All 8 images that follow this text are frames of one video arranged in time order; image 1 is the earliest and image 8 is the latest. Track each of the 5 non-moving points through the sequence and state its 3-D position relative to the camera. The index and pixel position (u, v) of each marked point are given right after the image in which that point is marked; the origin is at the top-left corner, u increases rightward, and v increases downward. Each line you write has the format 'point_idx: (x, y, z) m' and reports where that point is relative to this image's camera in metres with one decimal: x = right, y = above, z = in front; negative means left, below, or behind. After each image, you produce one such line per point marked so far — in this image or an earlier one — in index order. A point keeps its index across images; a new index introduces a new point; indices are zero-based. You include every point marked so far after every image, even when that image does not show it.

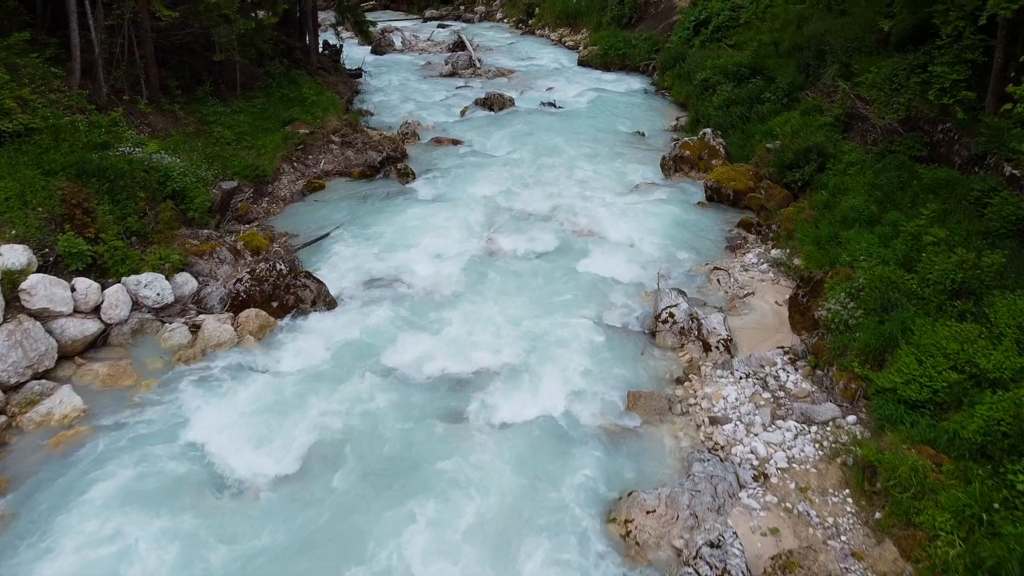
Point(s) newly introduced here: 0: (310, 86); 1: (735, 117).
0: (-3.9, +3.9, +19.6) m
1: (+3.6, +2.7, +16.1) m
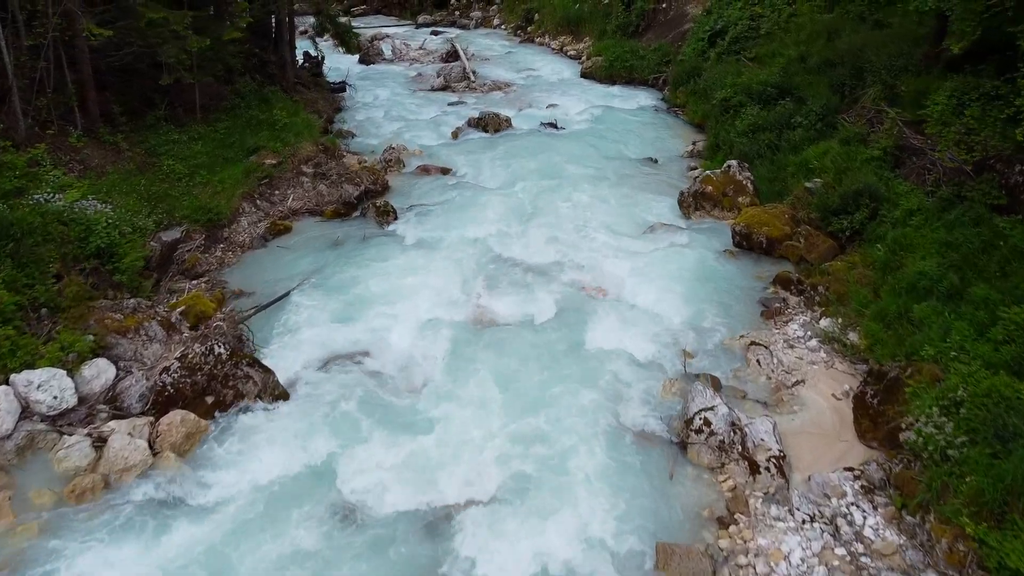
0: (-4.0, +3.2, +17.6) m
1: (+3.5, +2.0, +14.1) m
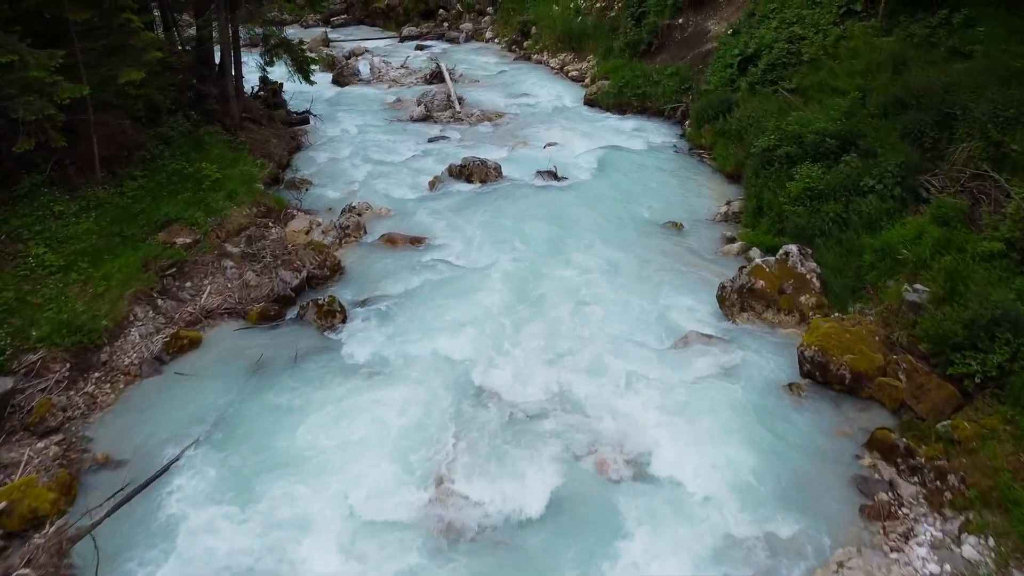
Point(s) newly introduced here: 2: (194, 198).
0: (-4.1, +1.9, +14.3) m
1: (+3.4, +0.8, +10.9) m
2: (-3.8, +1.1, +12.1) m
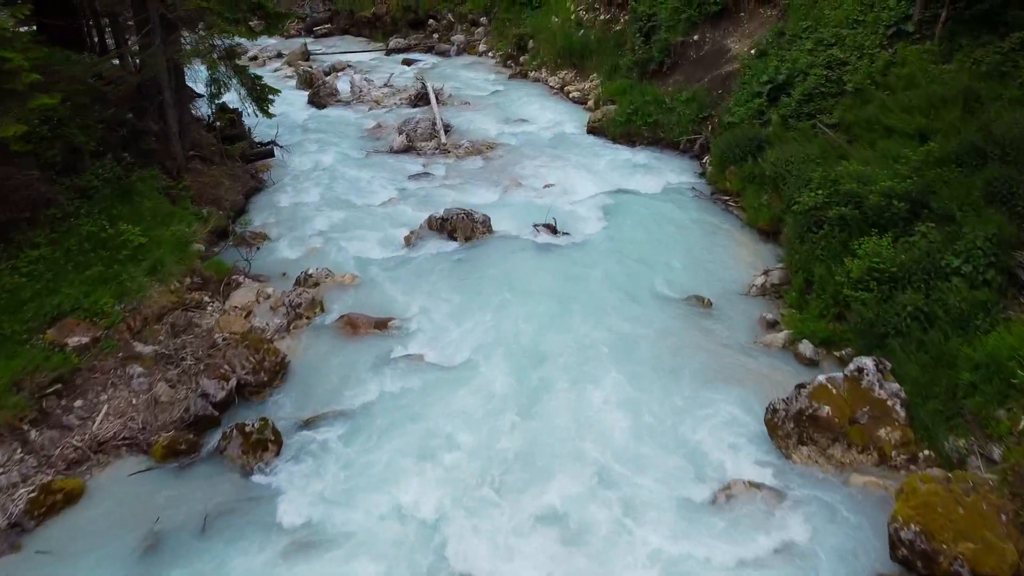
0: (-4.2, +1.0, +11.9) m
1: (+3.3, -0.2, +8.5) m
2: (-3.9, +0.1, +9.8) m
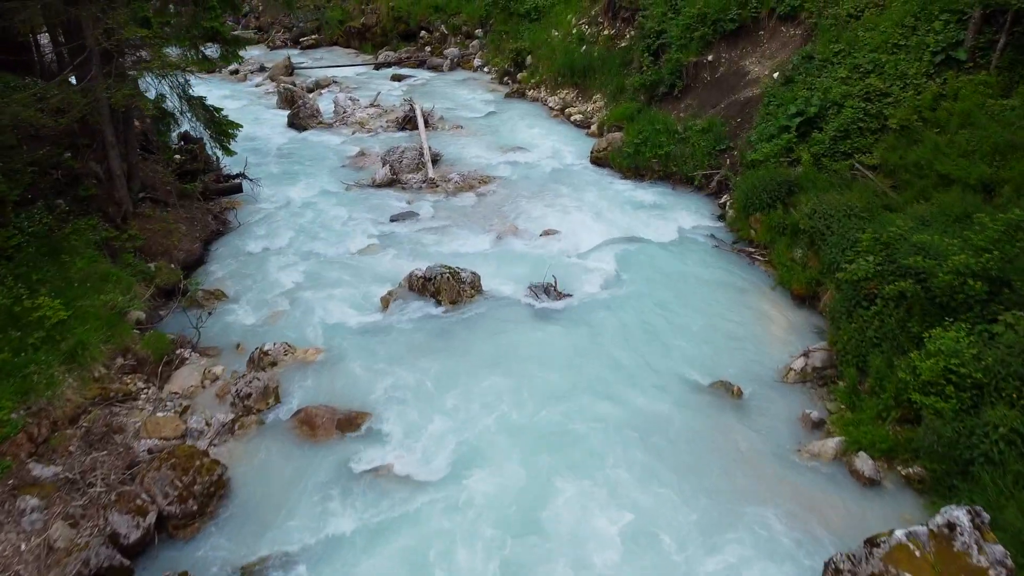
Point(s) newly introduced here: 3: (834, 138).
0: (-4.3, +0.2, +10.2) m
1: (+3.2, -0.9, +6.8) m
2: (-4.0, -0.6, +8.0) m
3: (+3.9, +1.8, +12.2) m
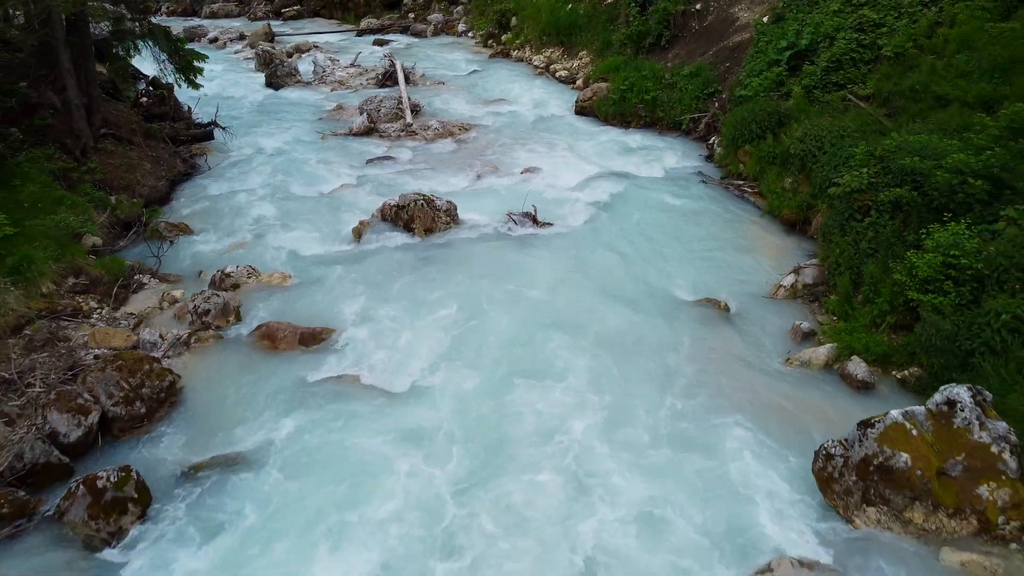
0: (-4.5, +0.9, +9.7) m
1: (+3.0, -0.2, +6.3) m
2: (-4.2, +0.1, +7.5) m
3: (+3.6, +2.5, +11.7) m
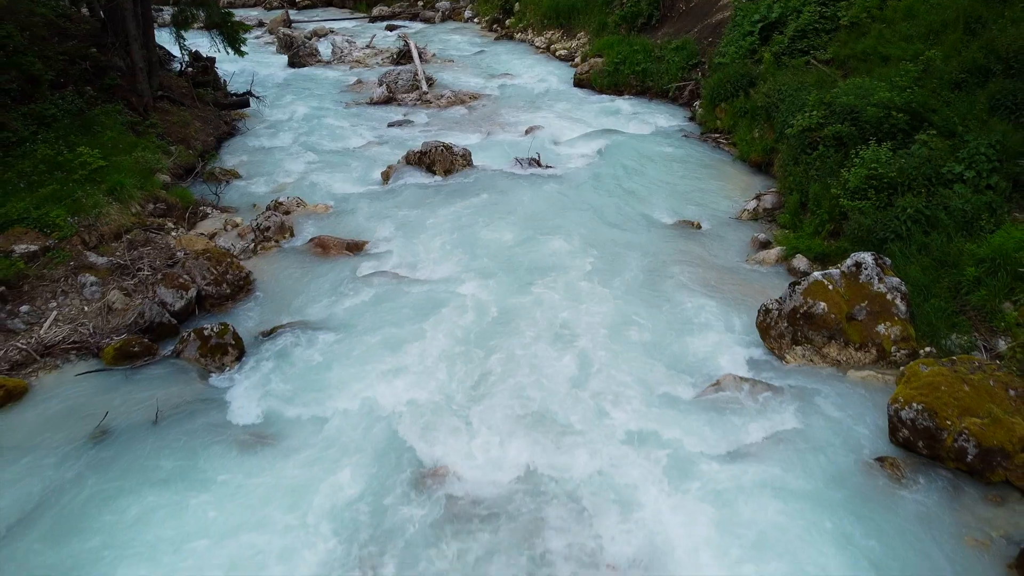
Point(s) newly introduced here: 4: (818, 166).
0: (-4.4, +1.7, +11.4) m
1: (+3.1, +0.6, +8.0) m
2: (-4.1, +0.9, +9.2) m
3: (+3.7, +3.3, +13.4) m
4: (+2.9, +1.2, +9.7) m
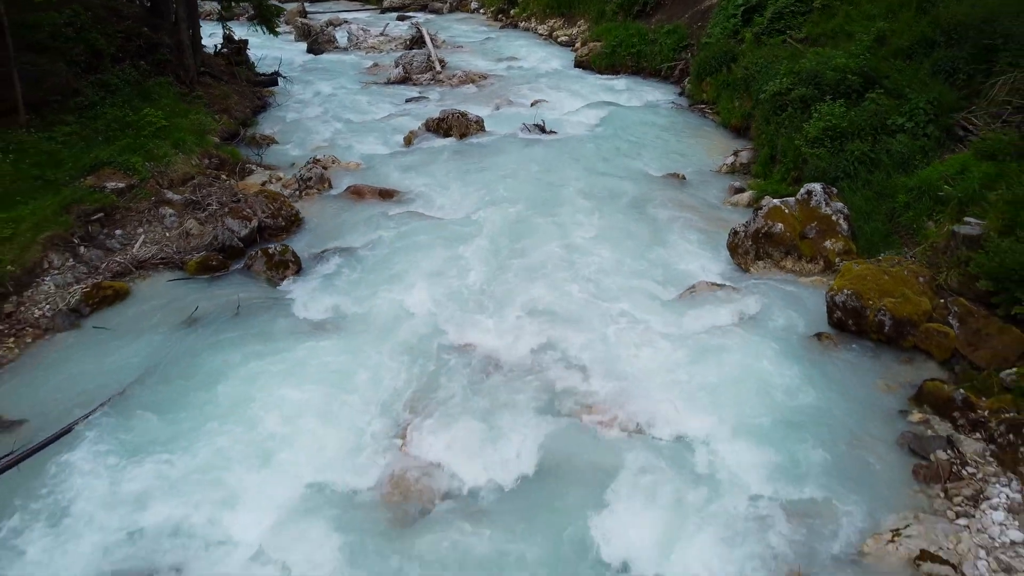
0: (-4.3, +2.4, +12.9) m
1: (+3.2, +1.2, +9.5) m
2: (-4.0, +1.5, +10.7) m
3: (+3.8, +4.0, +15.0) m
4: (+3.0, +1.8, +11.2) m
